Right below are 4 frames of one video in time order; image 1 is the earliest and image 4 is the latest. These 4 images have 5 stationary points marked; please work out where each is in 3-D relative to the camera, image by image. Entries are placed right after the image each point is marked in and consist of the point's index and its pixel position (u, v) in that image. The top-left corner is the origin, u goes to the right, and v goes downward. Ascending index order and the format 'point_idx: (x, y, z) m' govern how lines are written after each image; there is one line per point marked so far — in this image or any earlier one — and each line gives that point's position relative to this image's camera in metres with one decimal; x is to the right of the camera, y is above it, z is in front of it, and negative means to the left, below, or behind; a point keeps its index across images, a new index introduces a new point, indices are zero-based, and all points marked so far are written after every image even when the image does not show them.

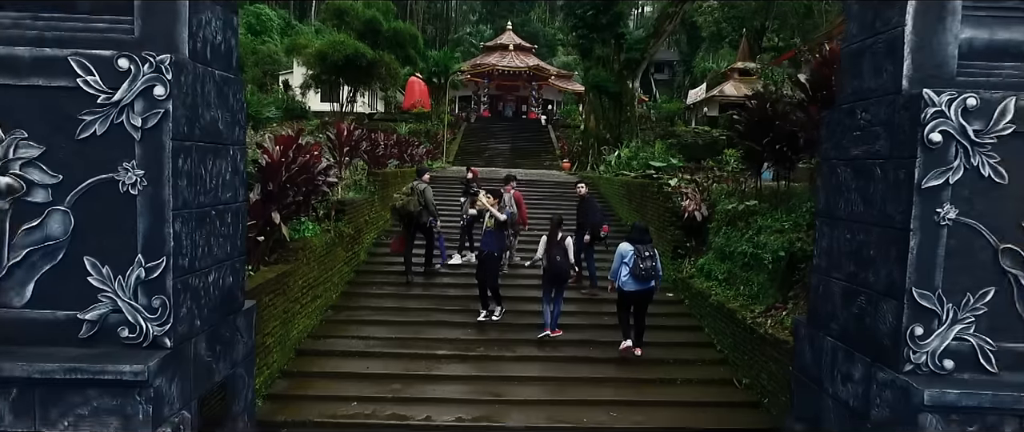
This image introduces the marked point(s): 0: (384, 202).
0: (-2.9, +0.3, +10.2) m
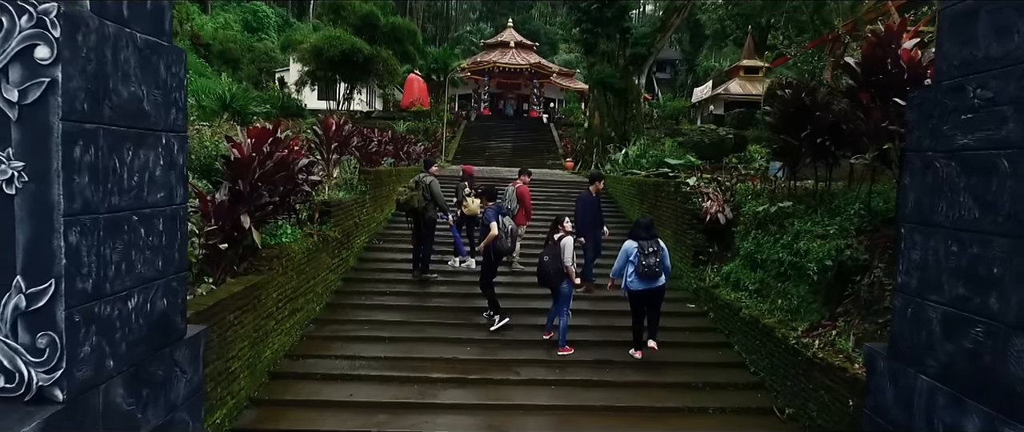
0: (-2.8, +0.3, +9.4) m
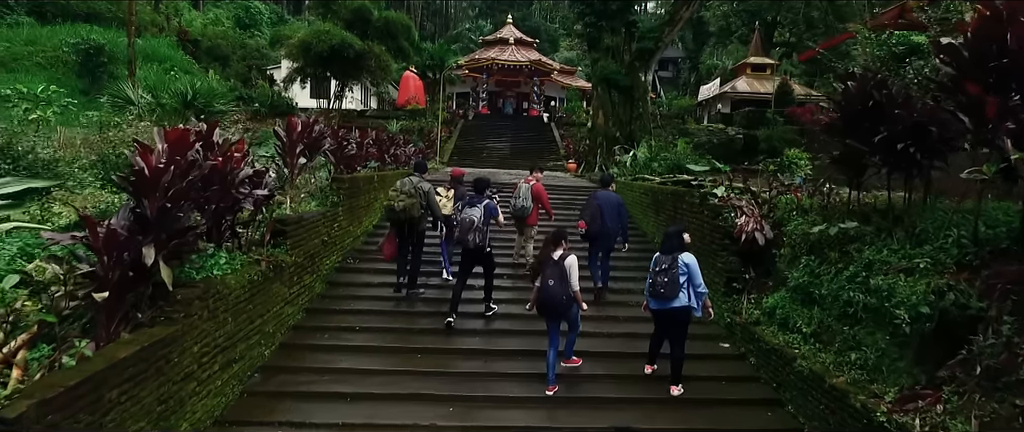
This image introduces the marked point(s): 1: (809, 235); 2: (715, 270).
0: (-2.9, 0.0, +8.2) m
1: (+3.5, -0.2, +5.3) m
2: (+2.9, -0.8, +6.3) m
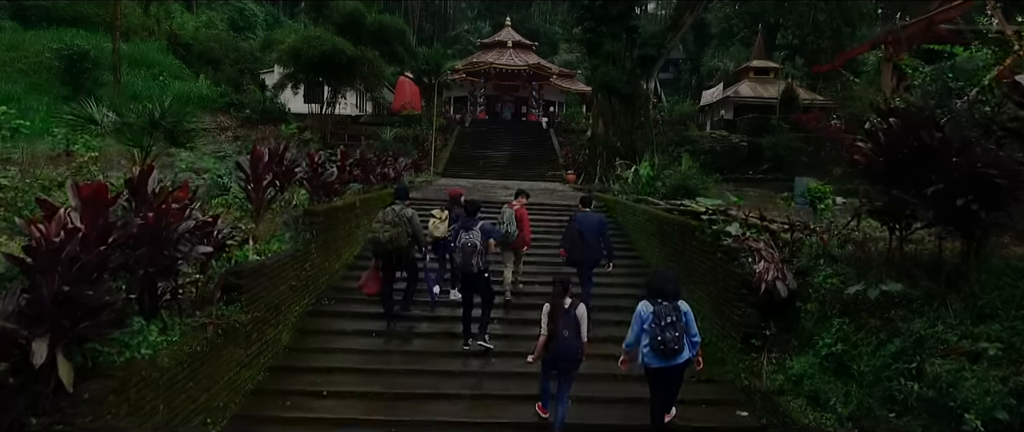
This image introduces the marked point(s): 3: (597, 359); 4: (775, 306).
0: (-3.0, -0.5, +7.5) m
1: (+3.3, -0.8, +4.6) m
2: (+2.7, -1.3, +5.6) m
3: (+1.1, -1.9, +6.0) m
4: (+3.1, -1.1, +5.2) m
